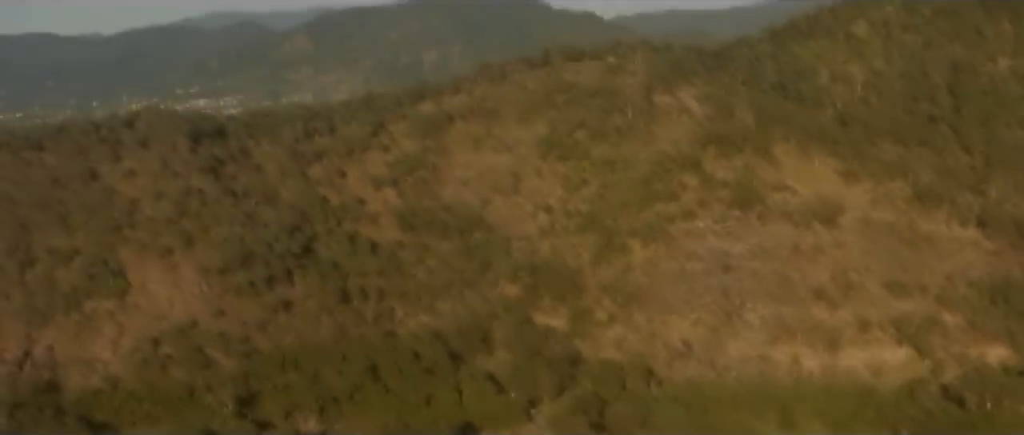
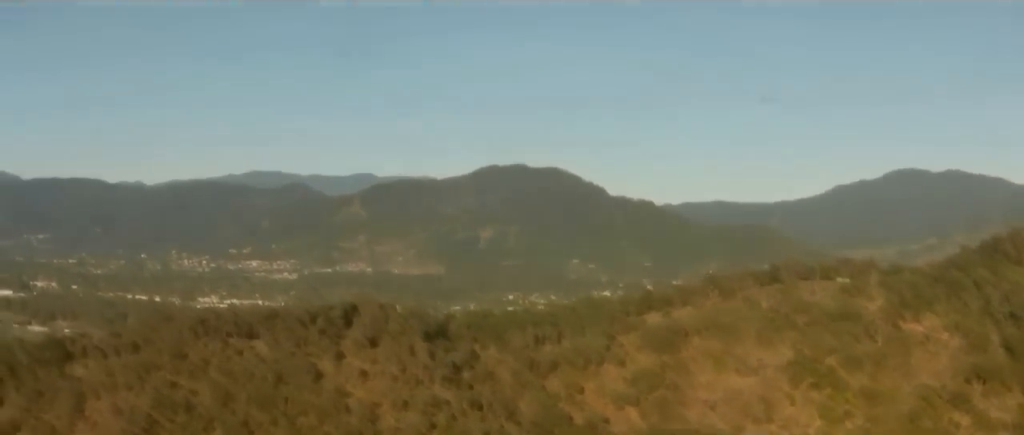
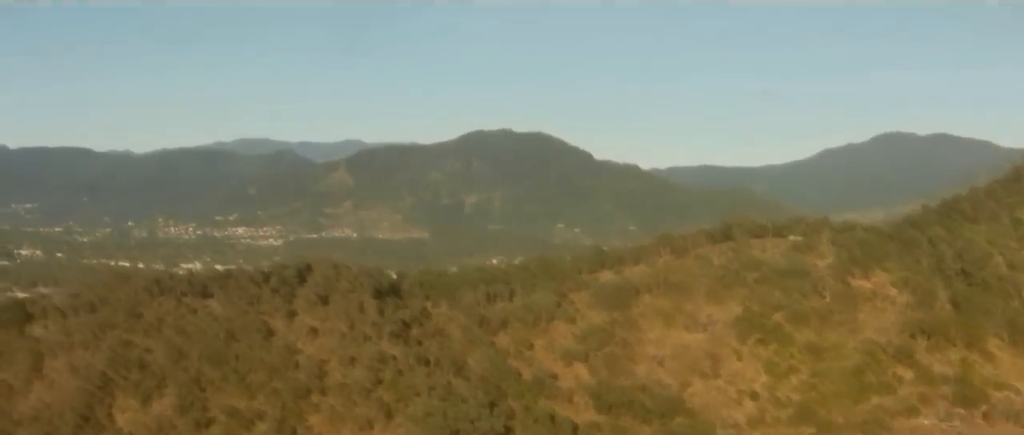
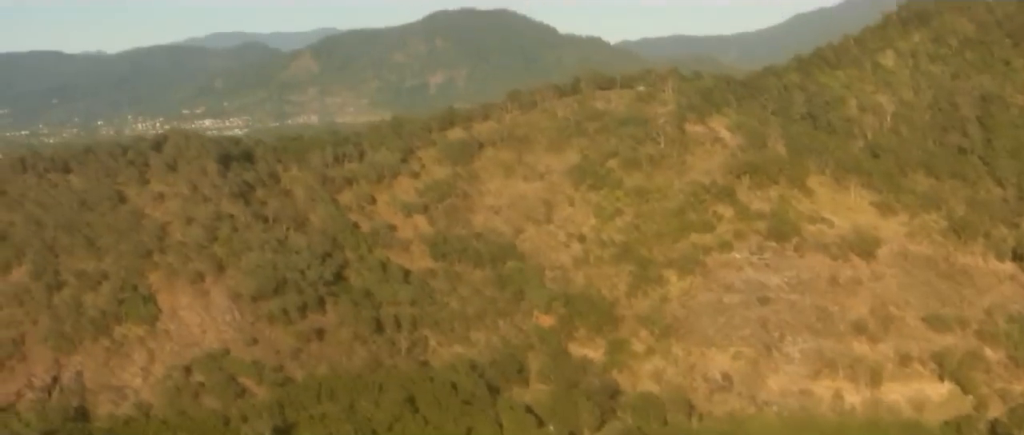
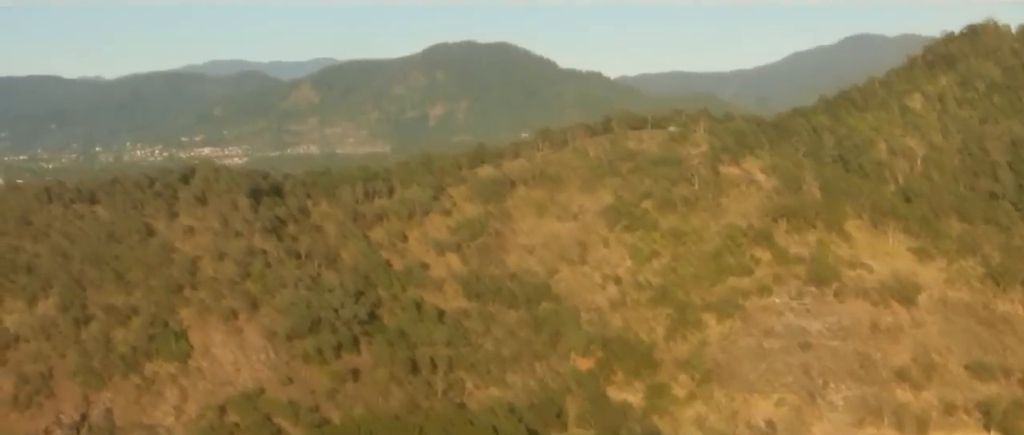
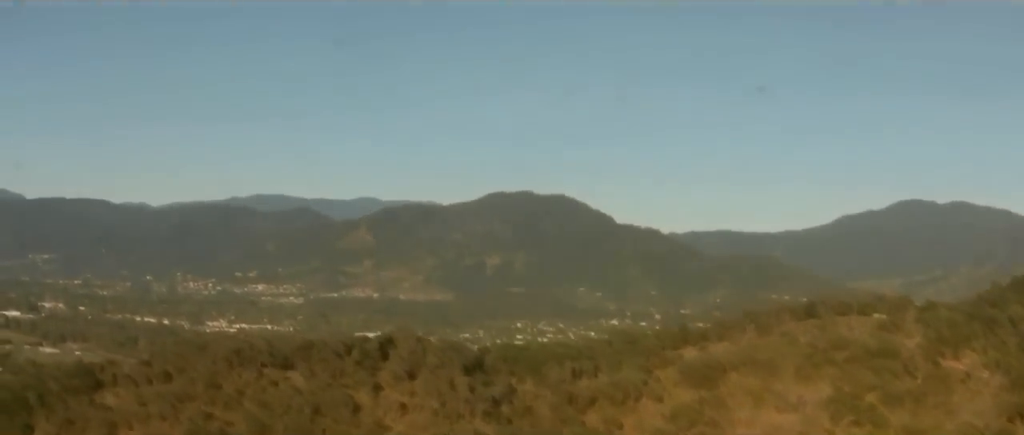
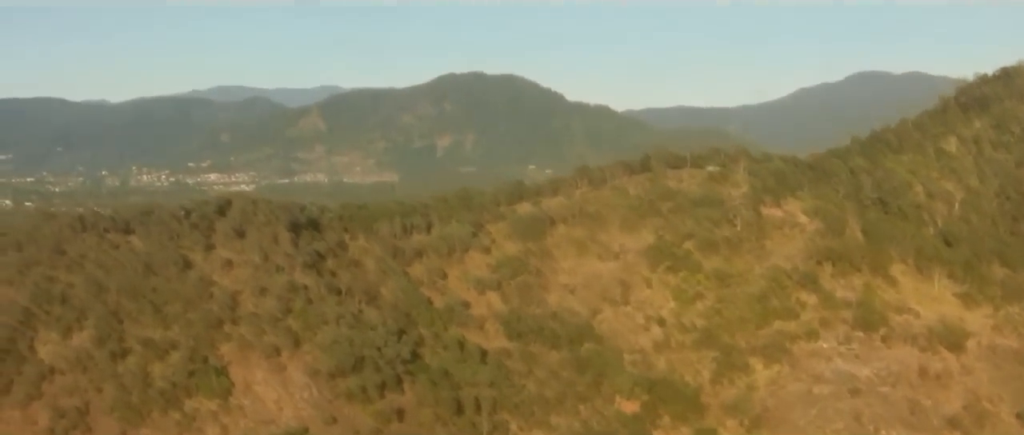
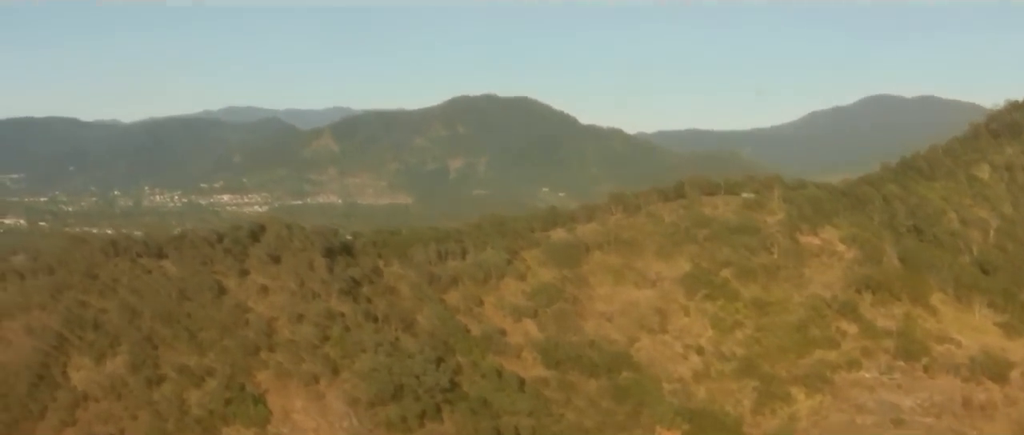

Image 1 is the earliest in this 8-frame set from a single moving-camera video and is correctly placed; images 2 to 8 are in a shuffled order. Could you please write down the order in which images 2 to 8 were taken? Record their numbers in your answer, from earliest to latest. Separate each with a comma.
4, 5, 7, 8, 3, 2, 6
